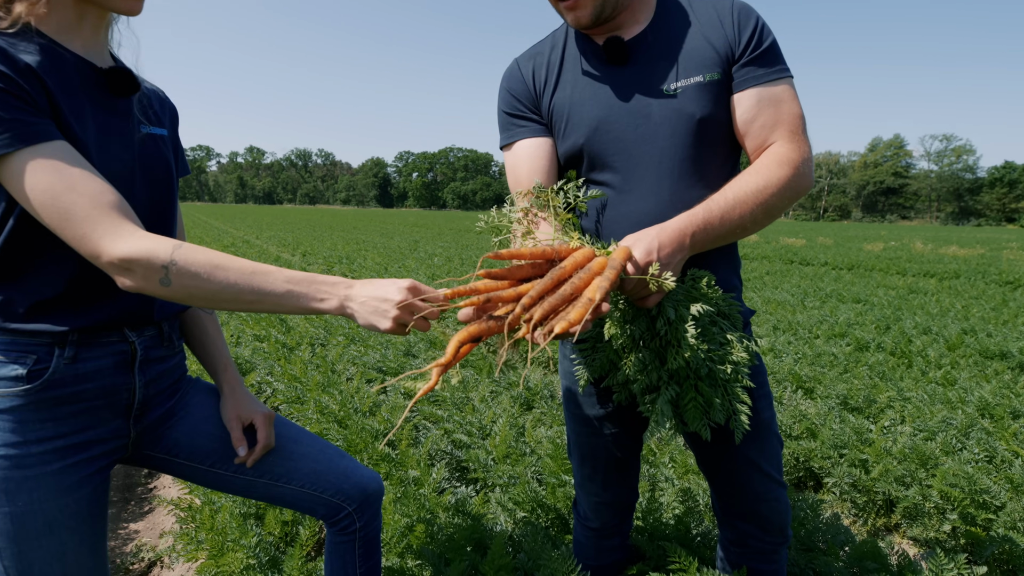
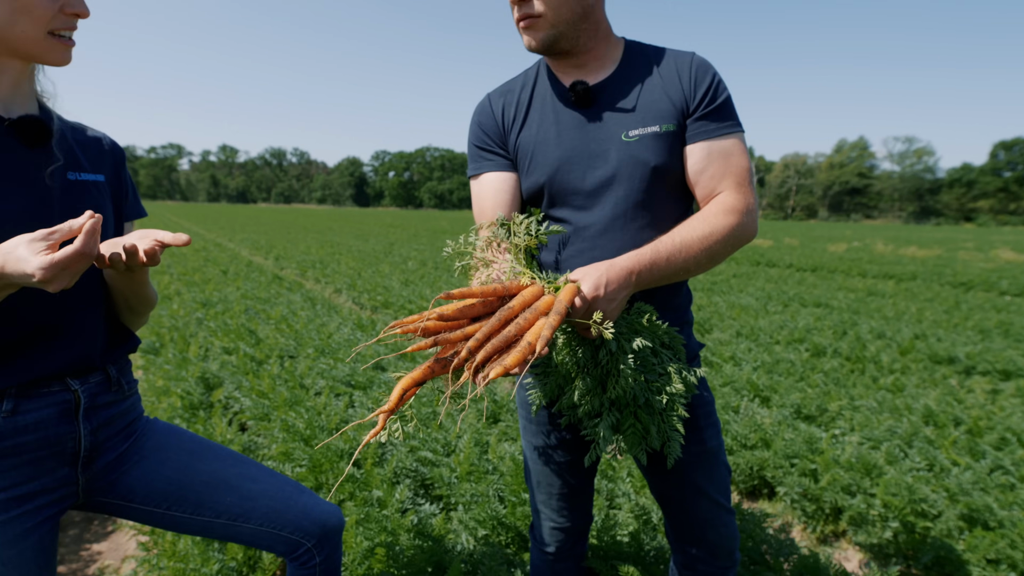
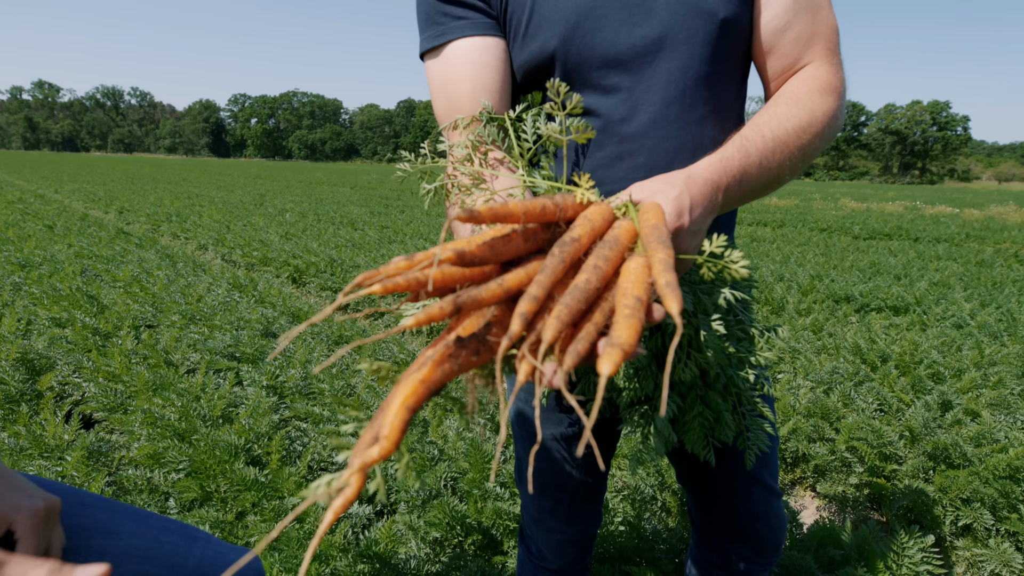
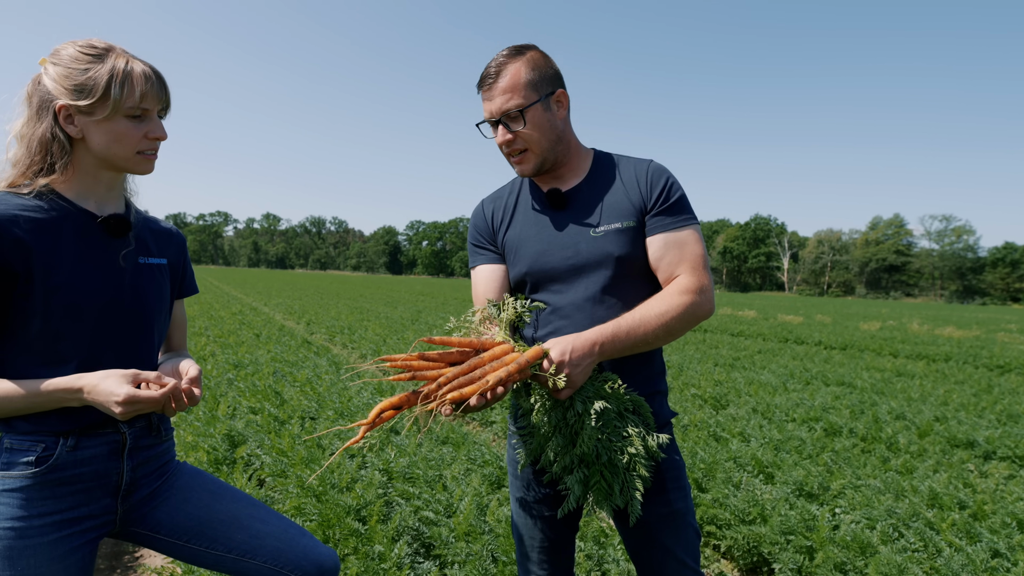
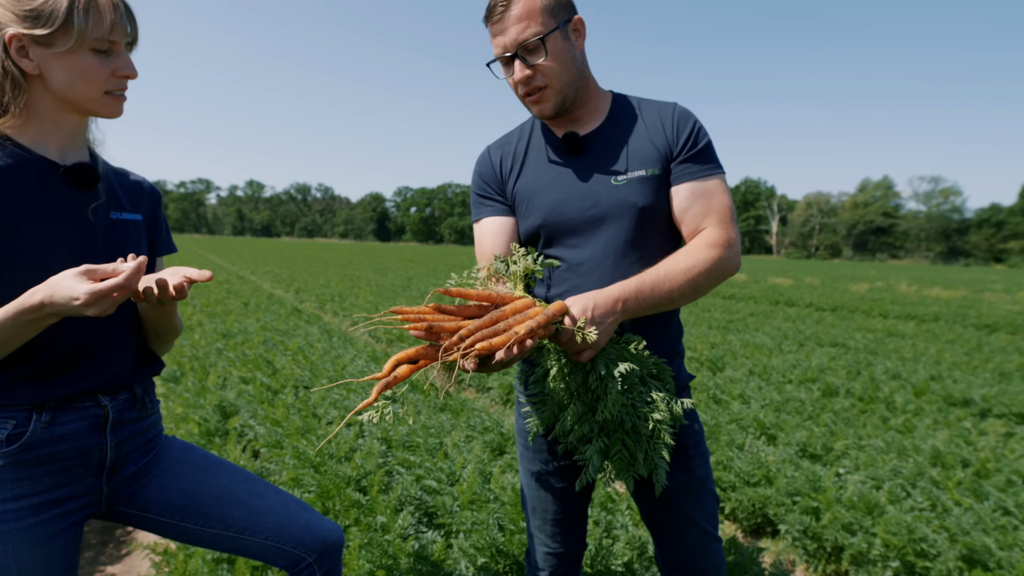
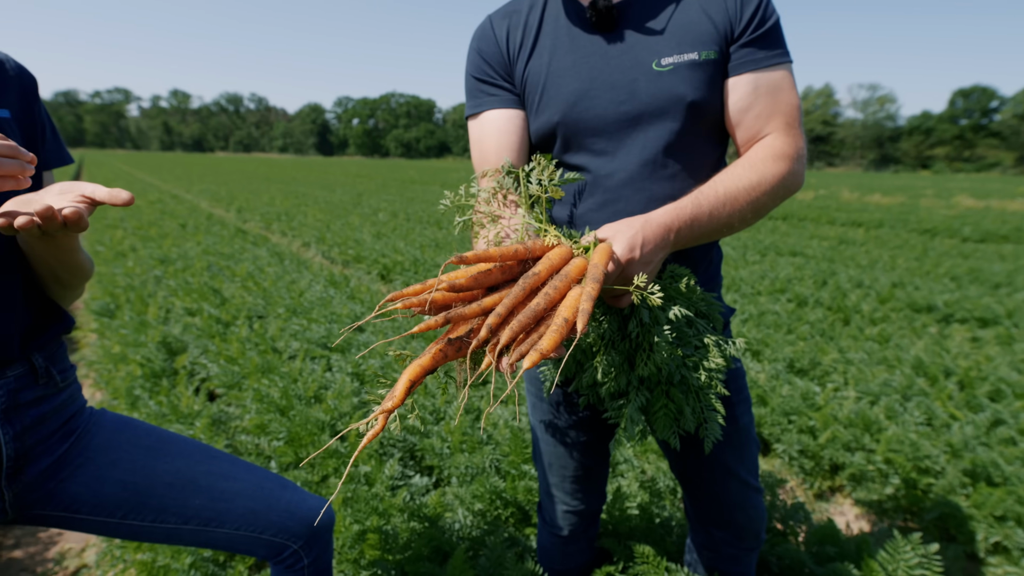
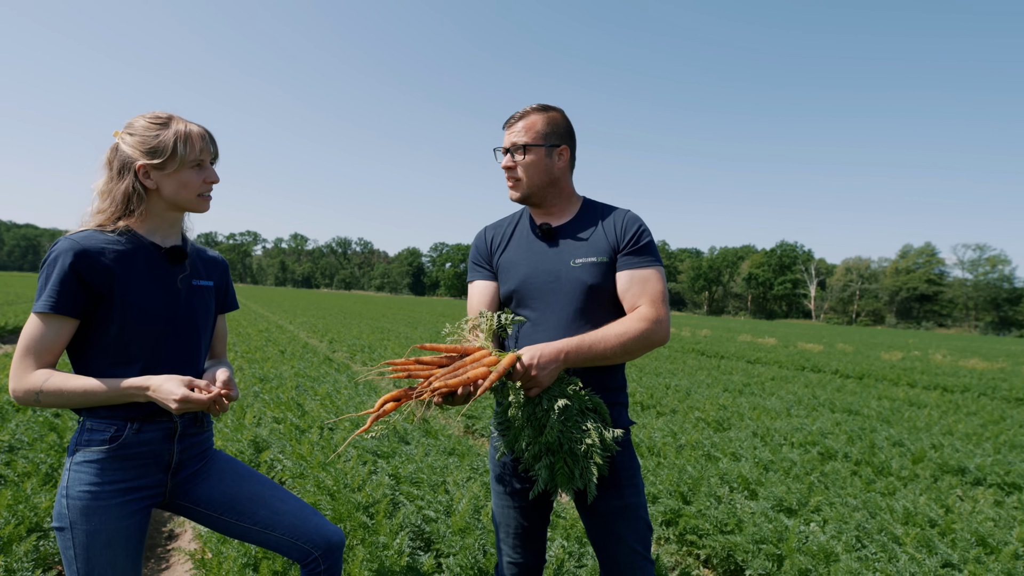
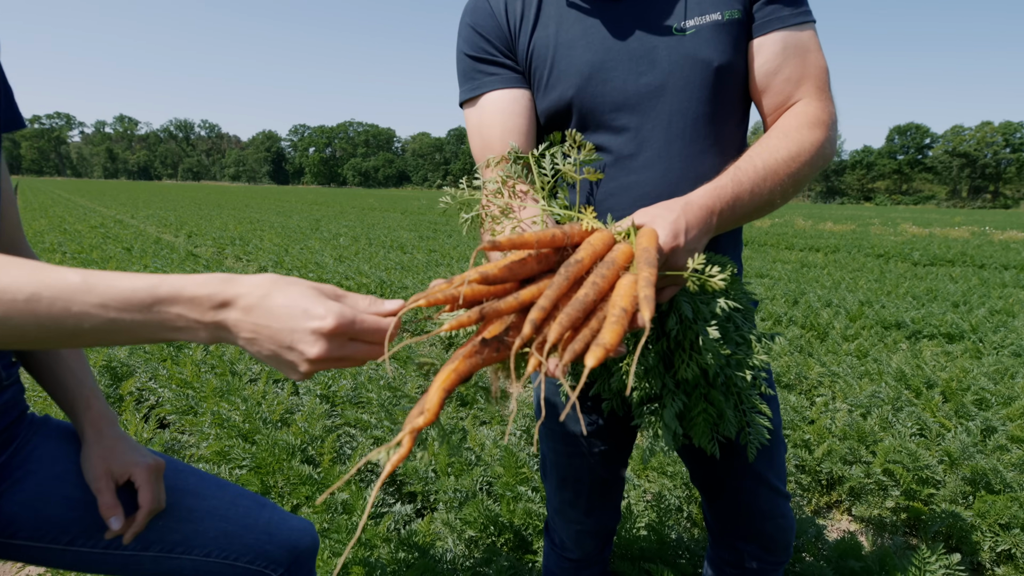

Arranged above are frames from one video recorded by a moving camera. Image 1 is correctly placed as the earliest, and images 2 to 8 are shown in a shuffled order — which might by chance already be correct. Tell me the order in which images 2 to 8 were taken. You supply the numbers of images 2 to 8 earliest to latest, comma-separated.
8, 3, 6, 2, 5, 4, 7
